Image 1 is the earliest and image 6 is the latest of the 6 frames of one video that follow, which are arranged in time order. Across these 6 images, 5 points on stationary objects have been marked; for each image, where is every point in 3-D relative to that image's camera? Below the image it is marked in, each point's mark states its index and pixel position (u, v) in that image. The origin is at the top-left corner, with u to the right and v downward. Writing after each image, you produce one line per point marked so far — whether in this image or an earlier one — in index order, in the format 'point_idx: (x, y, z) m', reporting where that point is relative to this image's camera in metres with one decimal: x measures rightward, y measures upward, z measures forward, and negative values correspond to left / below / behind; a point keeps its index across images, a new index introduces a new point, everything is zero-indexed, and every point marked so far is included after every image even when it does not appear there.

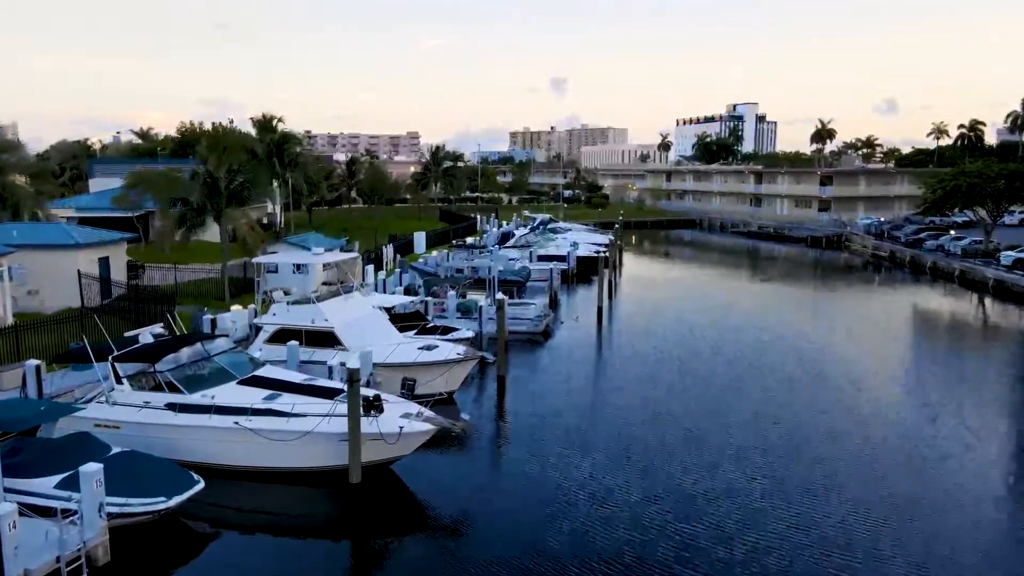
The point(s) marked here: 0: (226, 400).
0: (-5.6, -2.2, +15.8) m
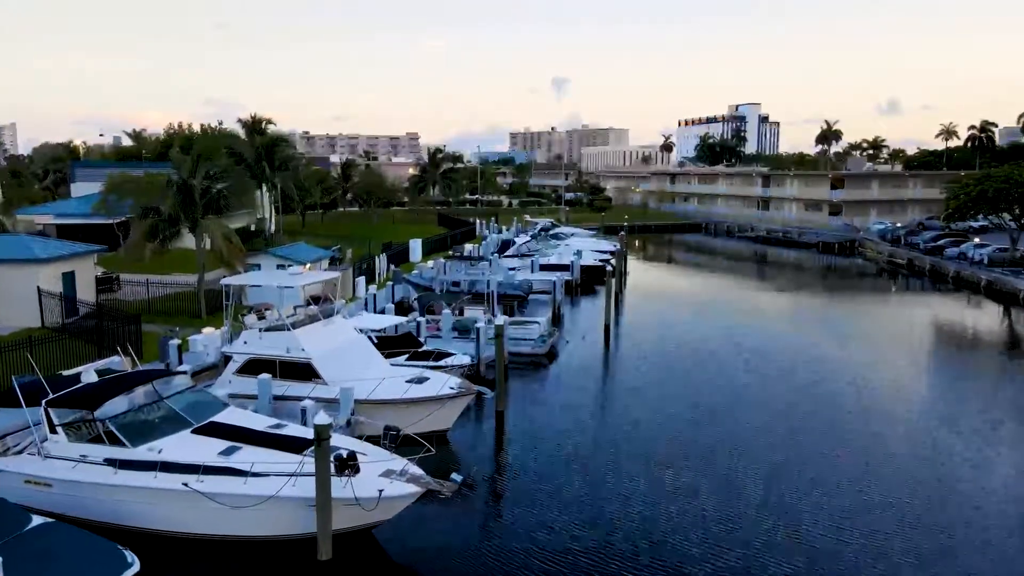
0: (-5.6, -2.8, +13.4) m
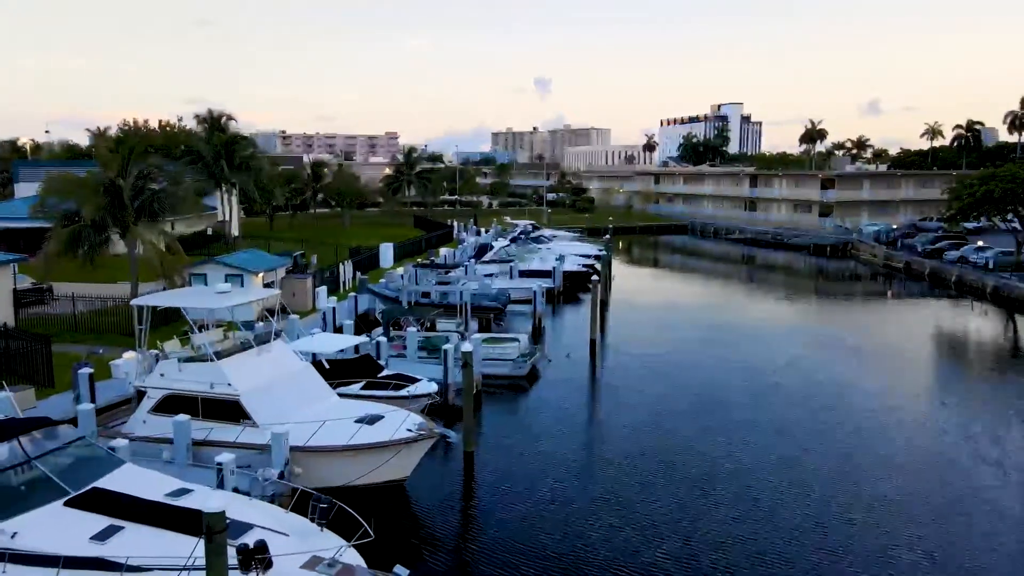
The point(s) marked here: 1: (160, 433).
0: (-6.1, -3.2, +10.2) m
1: (-6.8, -2.8, +15.5) m
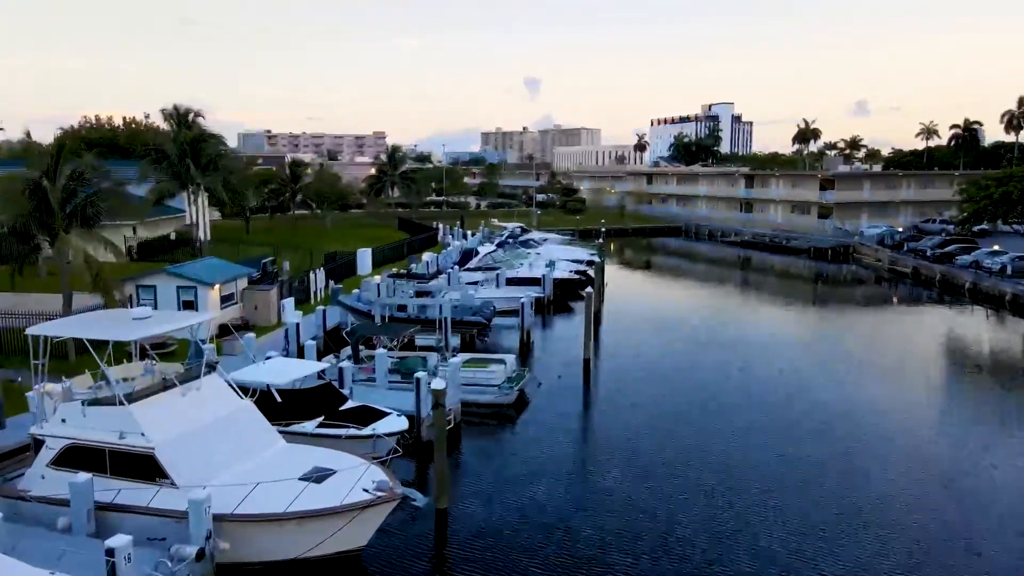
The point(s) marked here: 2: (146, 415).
0: (-6.3, -3.6, +7.3) m
1: (-7.1, -3.2, +12.6) m
2: (-5.7, -2.0, +12.7) m
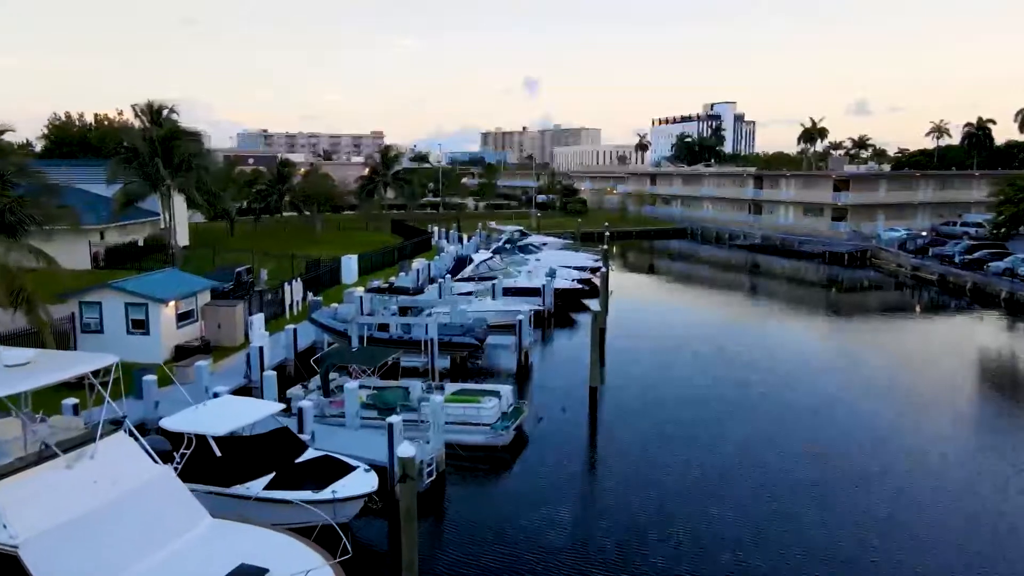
0: (-6.4, -4.1, +4.1) m
1: (-7.2, -3.7, +9.4) m
2: (-5.8, -2.4, +9.5) m
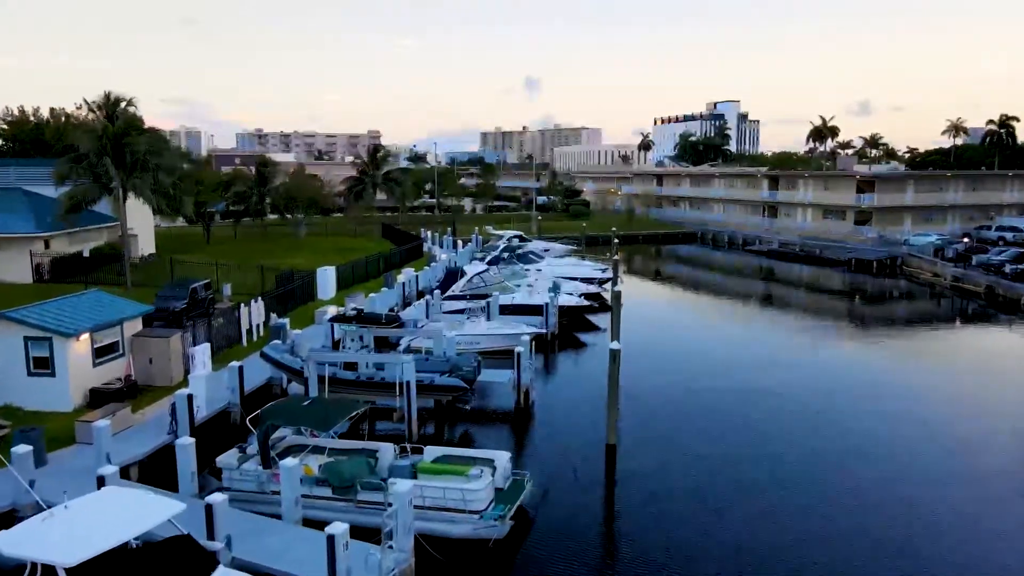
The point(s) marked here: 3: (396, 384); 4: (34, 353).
0: (-6.5, -4.7, -0.5) m
1: (-7.3, -4.3, +4.8) m
2: (-5.9, -3.1, +5.0) m
3: (-2.6, -2.2, +18.6) m
4: (-10.6, -1.4, +17.9) m
